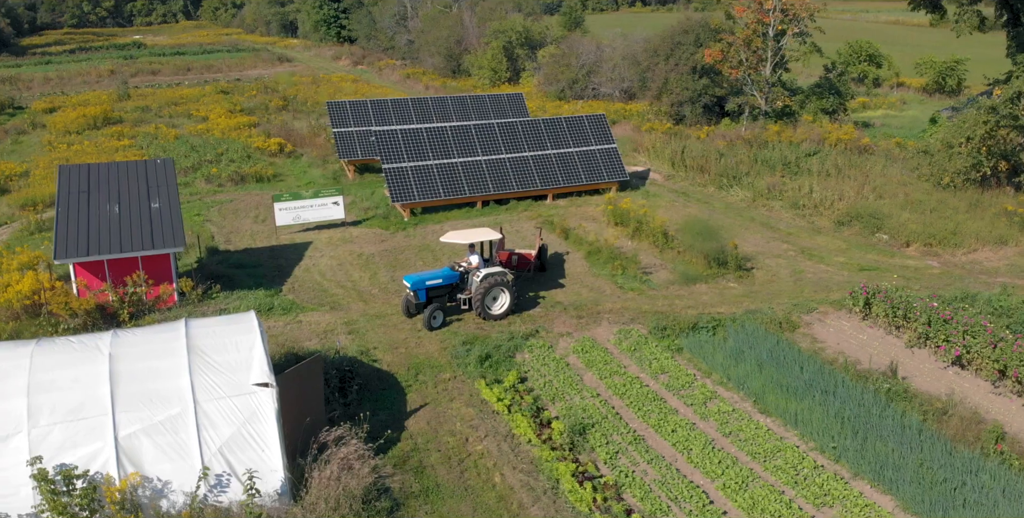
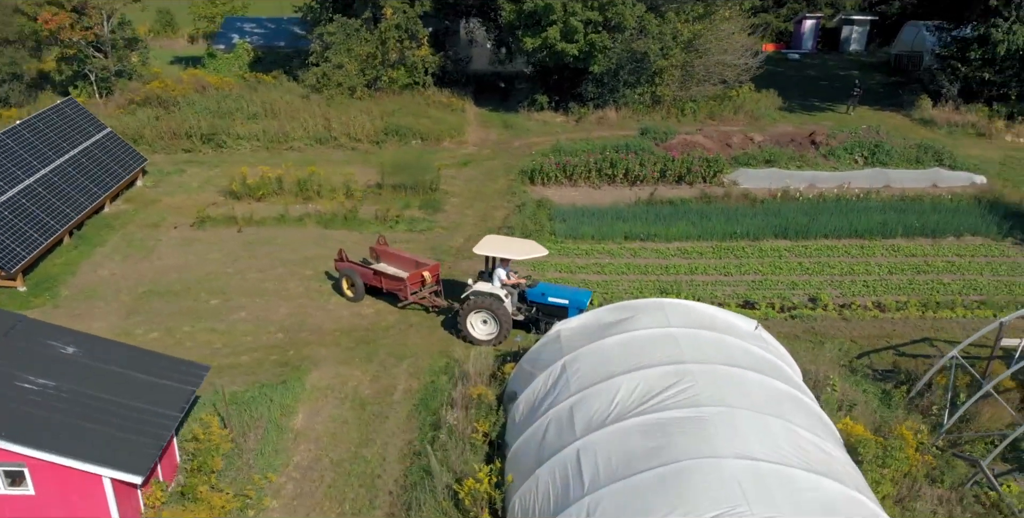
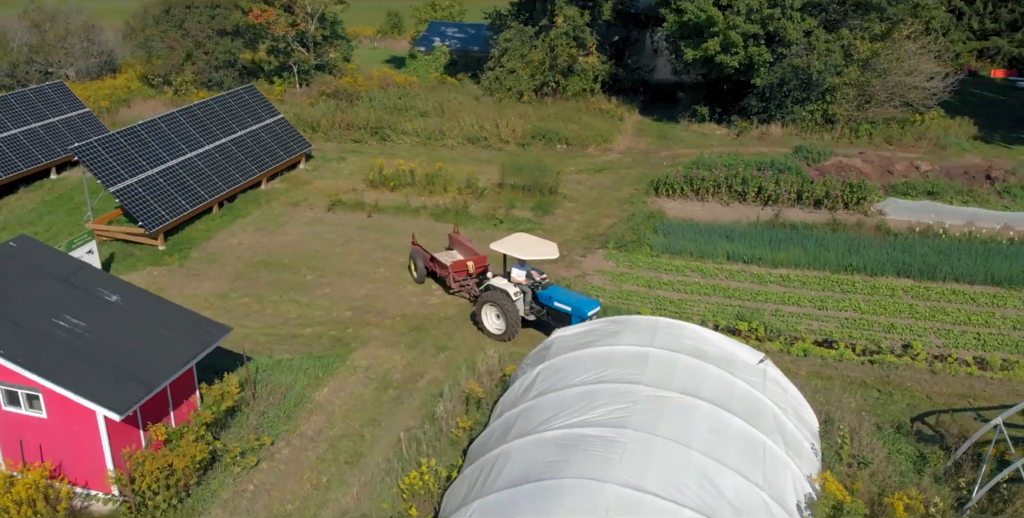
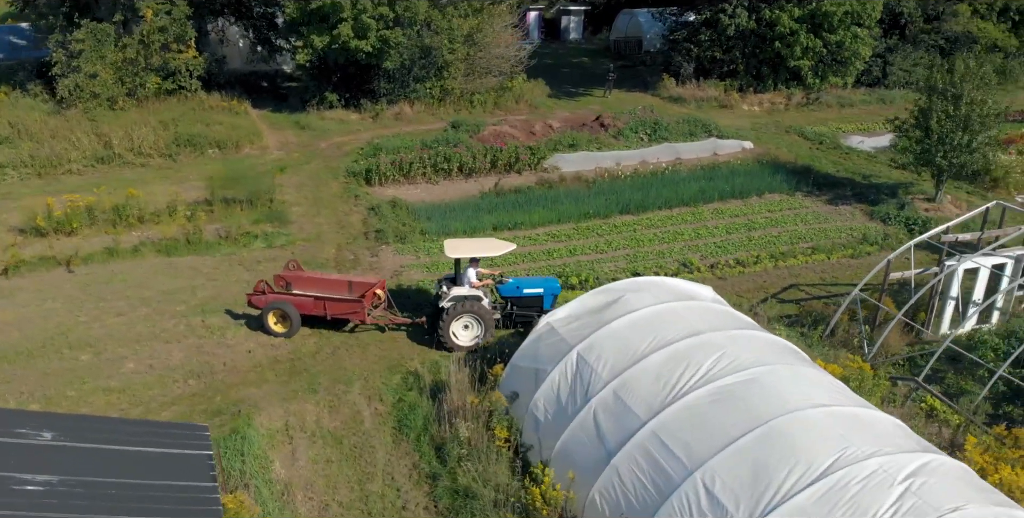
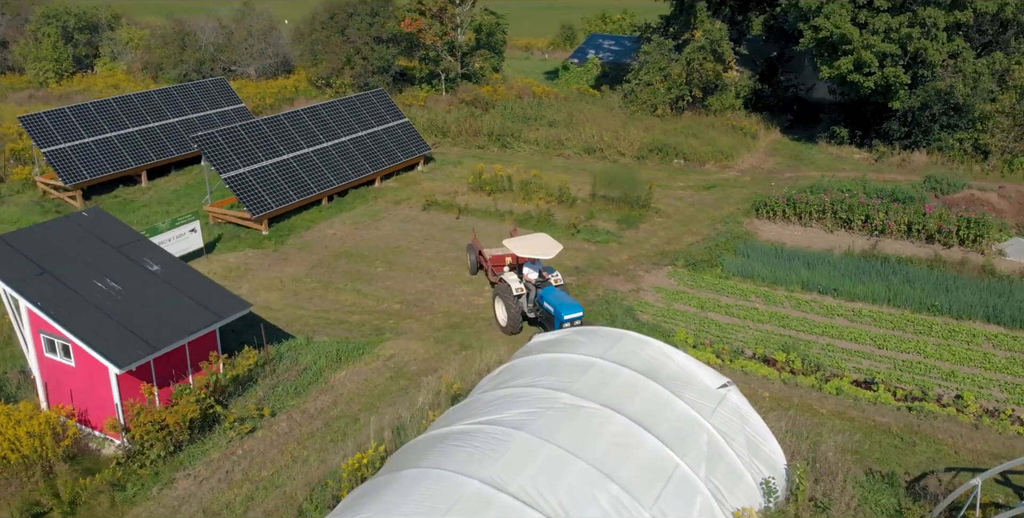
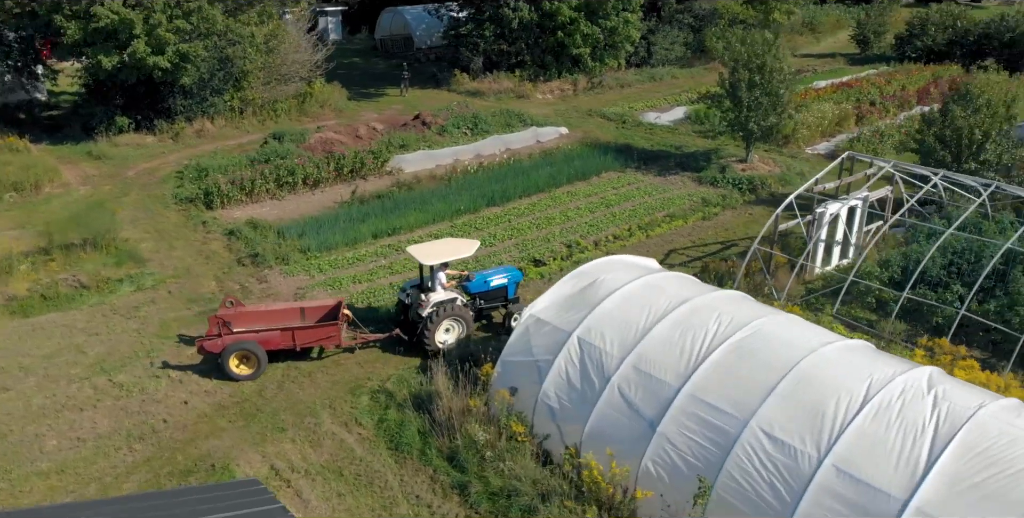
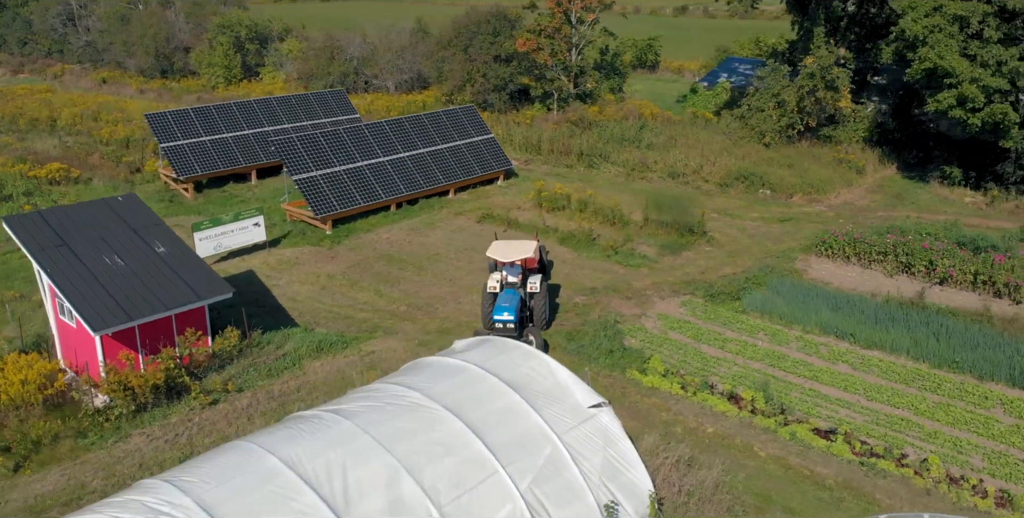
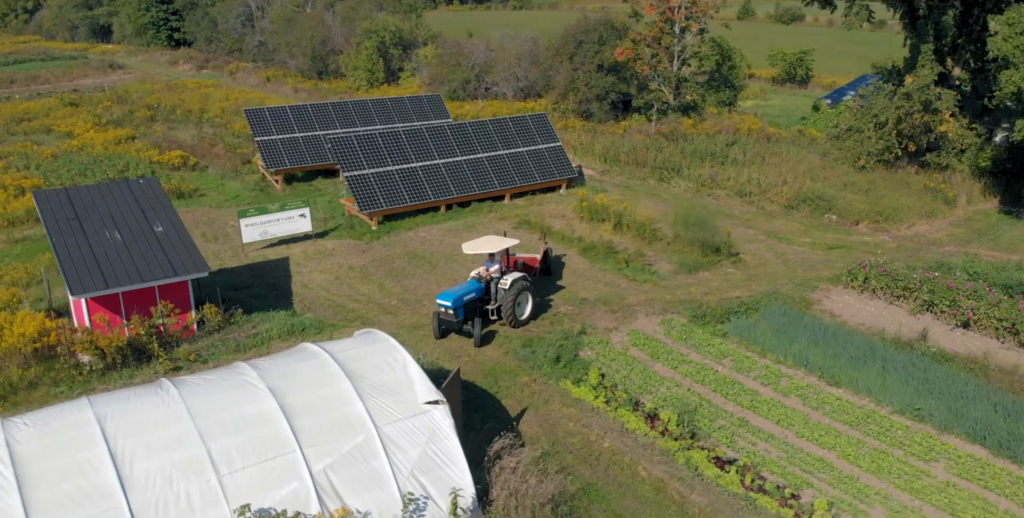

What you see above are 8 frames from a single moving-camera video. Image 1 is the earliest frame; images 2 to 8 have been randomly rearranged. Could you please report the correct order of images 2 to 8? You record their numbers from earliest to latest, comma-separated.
8, 7, 5, 3, 2, 4, 6
